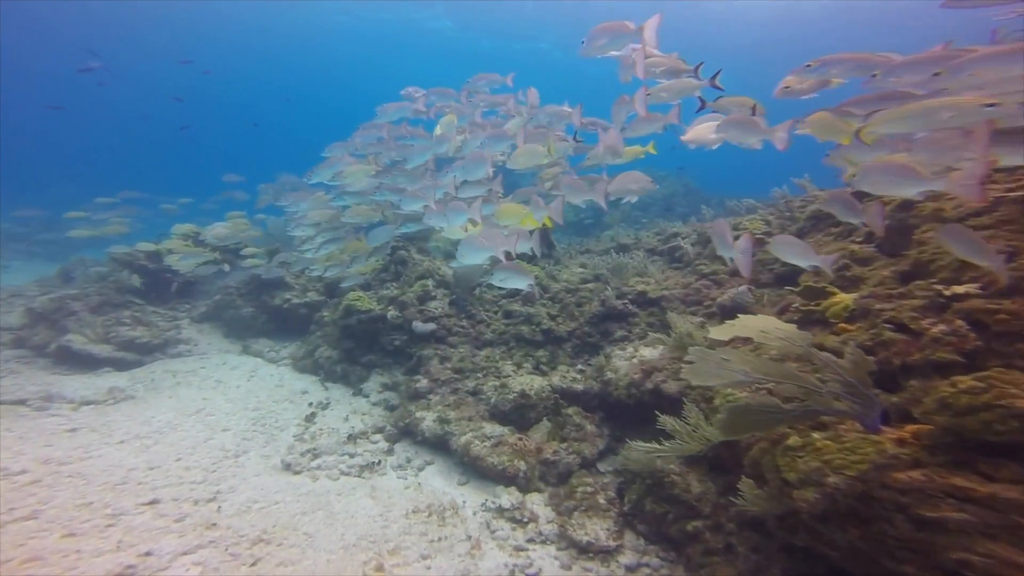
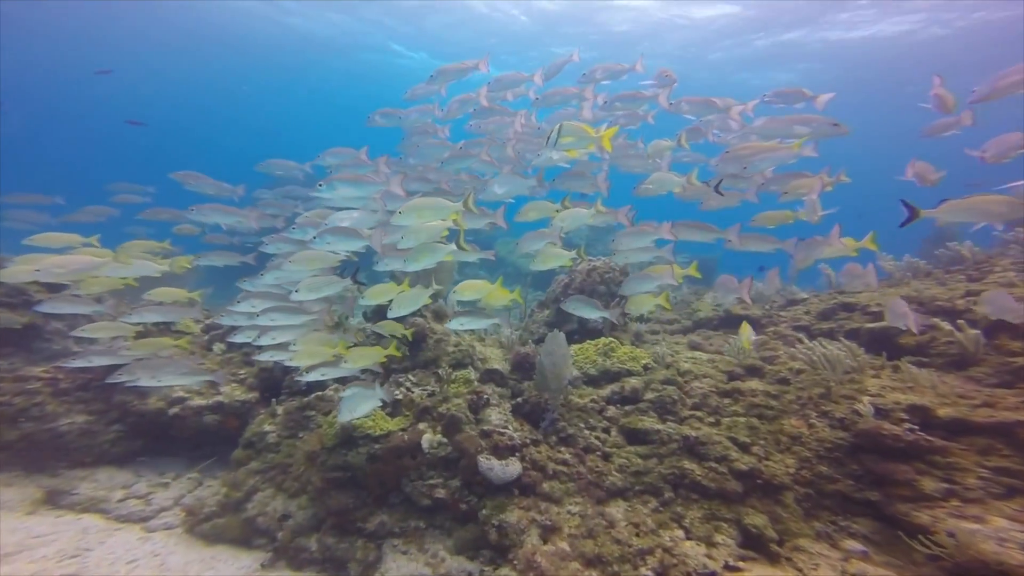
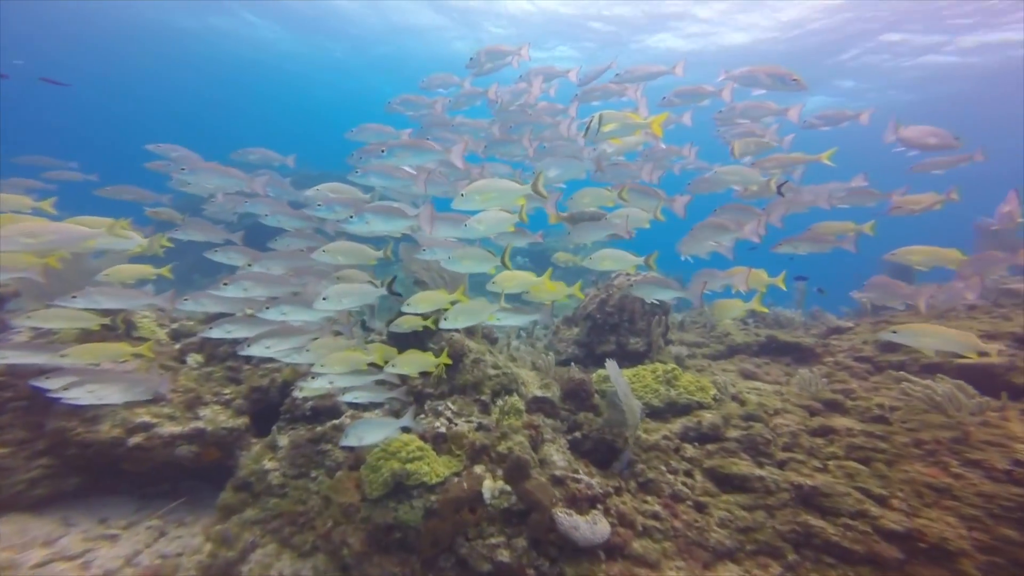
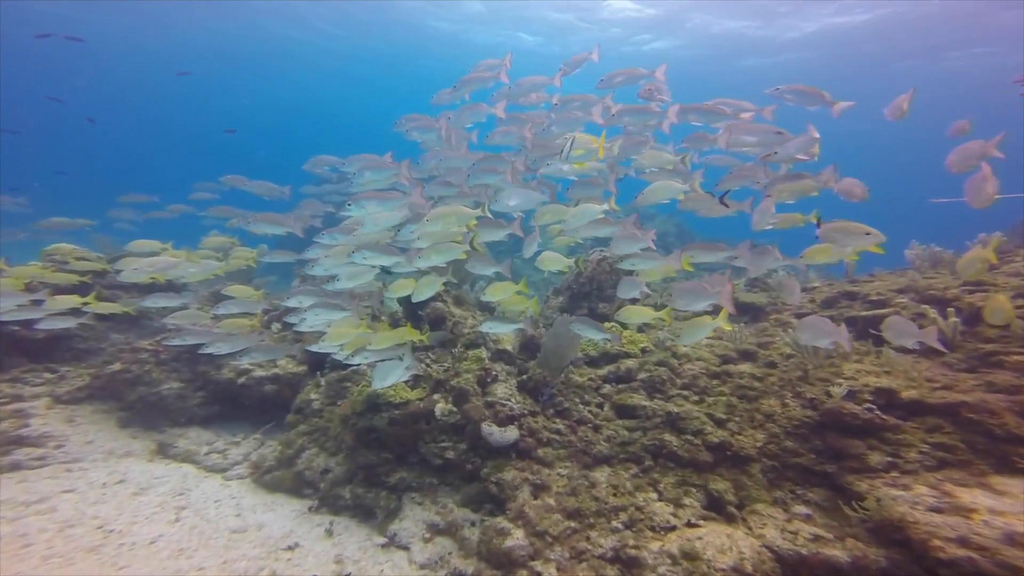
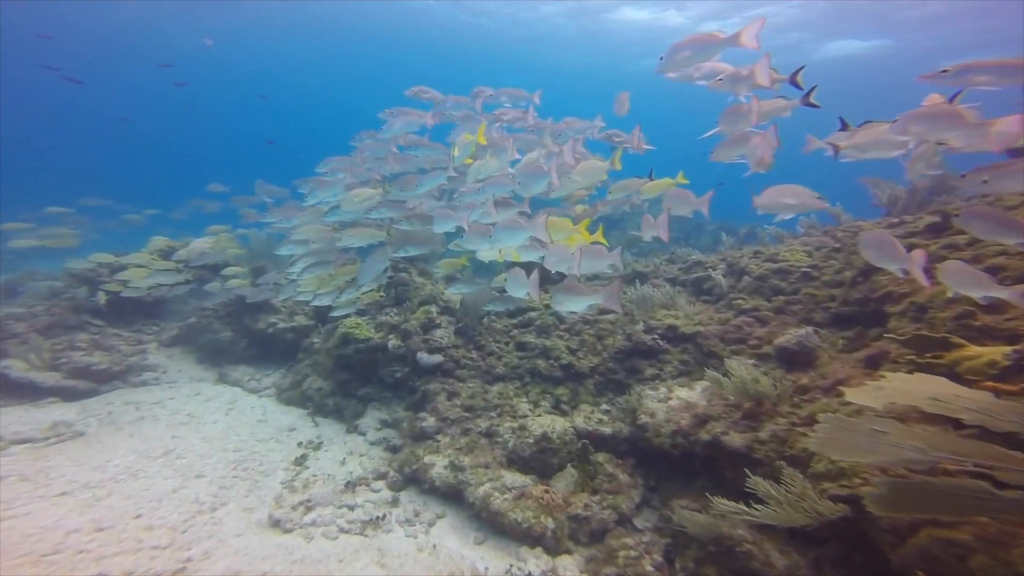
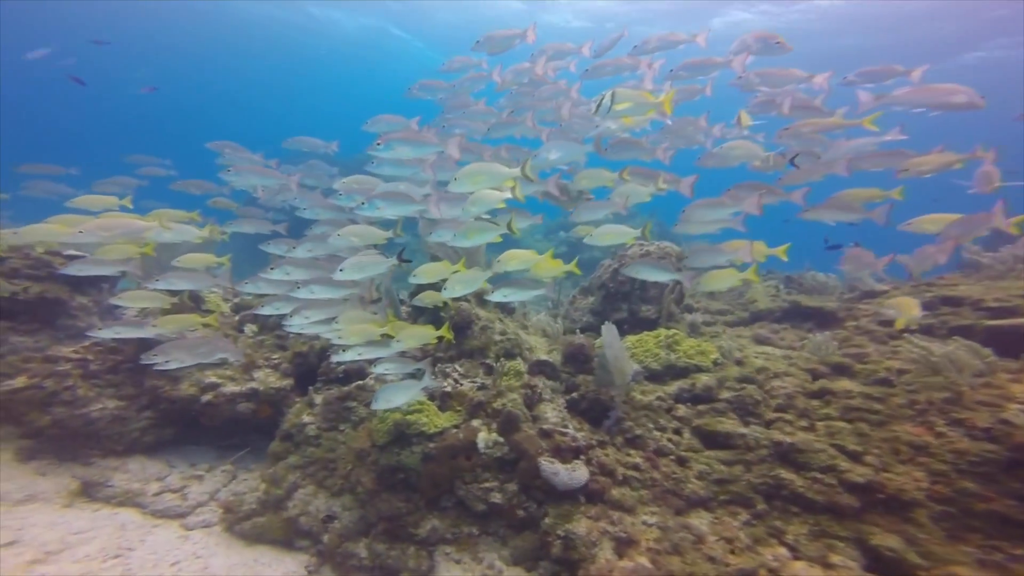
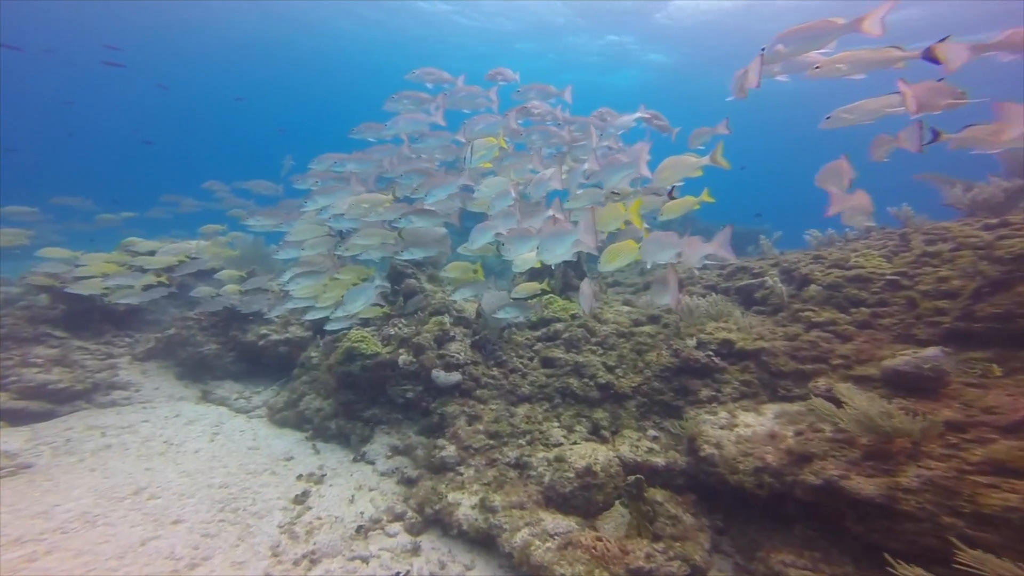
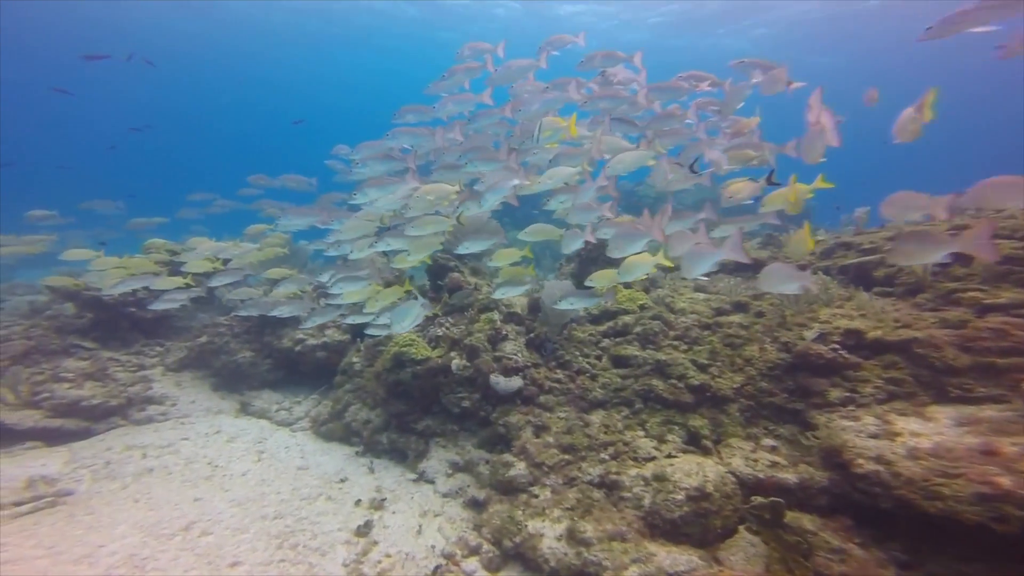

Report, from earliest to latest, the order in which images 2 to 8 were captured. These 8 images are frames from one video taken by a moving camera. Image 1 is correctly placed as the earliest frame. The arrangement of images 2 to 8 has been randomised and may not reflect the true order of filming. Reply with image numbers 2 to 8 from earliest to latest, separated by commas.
5, 7, 8, 4, 2, 6, 3
